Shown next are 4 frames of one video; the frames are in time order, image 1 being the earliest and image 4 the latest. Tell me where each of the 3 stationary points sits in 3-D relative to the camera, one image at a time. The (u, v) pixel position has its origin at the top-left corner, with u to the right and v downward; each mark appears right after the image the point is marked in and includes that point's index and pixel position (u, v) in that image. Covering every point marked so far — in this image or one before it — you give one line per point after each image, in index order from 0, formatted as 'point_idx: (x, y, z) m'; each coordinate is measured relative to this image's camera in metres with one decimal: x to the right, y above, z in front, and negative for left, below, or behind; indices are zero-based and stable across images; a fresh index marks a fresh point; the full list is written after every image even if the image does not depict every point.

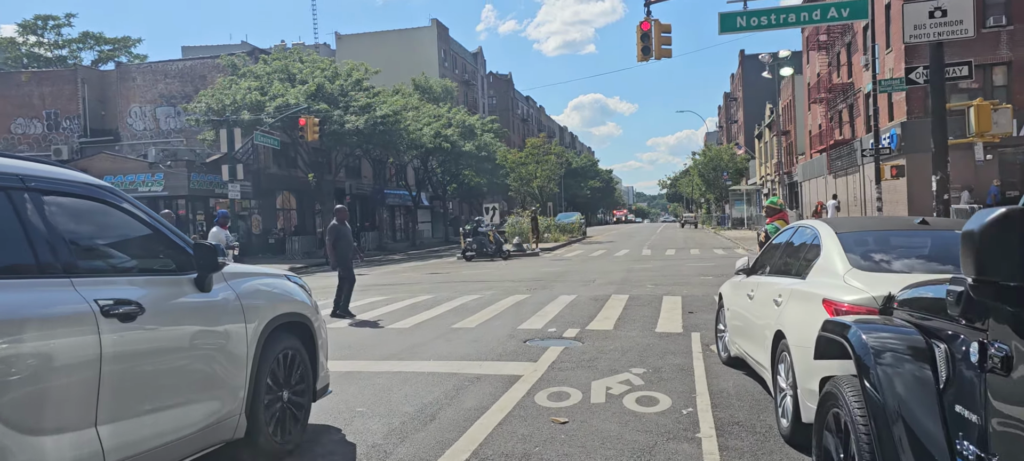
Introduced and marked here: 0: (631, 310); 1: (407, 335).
0: (+1.8, -1.2, +12.0) m
1: (-1.5, -1.4, +9.8) m
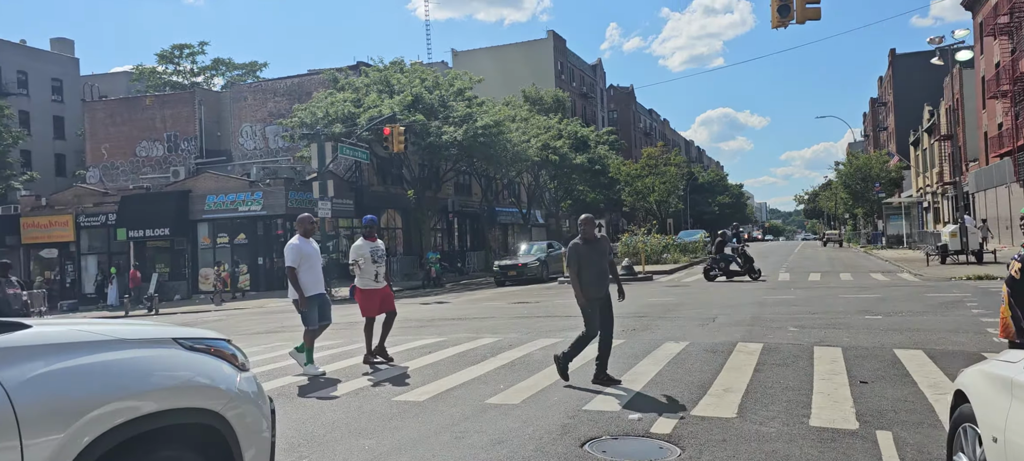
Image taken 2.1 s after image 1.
0: (+2.6, -1.5, +8.1) m
1: (-0.9, -1.6, +6.5) m
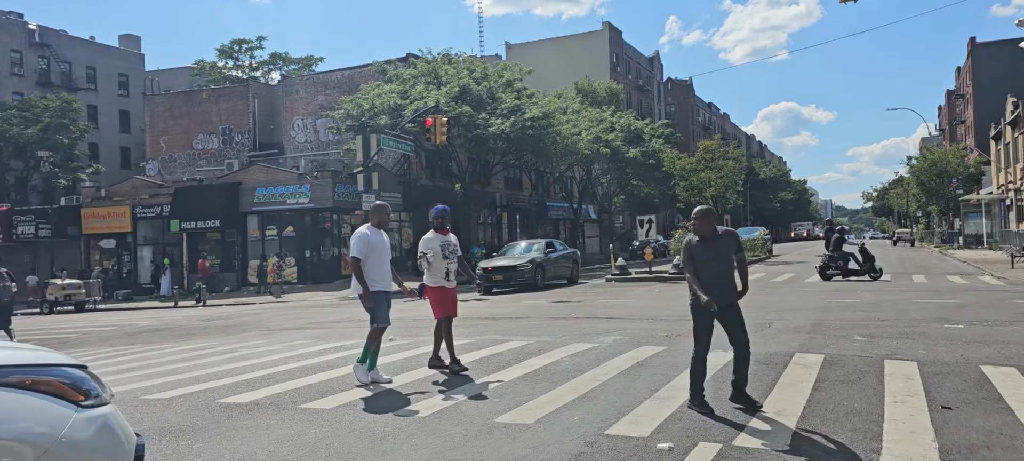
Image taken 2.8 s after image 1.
0: (+2.8, -1.5, +7.0) m
1: (-0.9, -1.5, +5.6) m
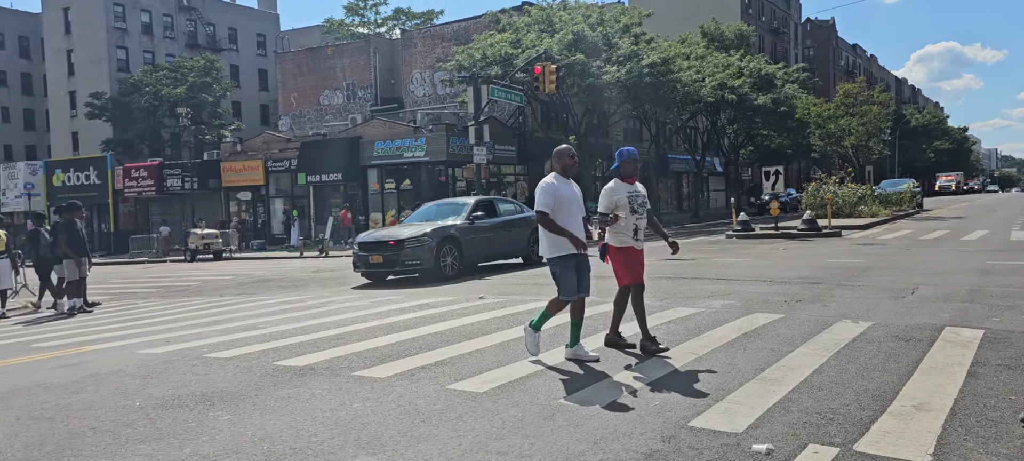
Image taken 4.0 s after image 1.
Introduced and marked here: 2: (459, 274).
0: (+3.4, -1.1, +5.6) m
1: (-0.5, -1.2, +4.8) m
2: (-1.0, -0.9, +15.3) m
